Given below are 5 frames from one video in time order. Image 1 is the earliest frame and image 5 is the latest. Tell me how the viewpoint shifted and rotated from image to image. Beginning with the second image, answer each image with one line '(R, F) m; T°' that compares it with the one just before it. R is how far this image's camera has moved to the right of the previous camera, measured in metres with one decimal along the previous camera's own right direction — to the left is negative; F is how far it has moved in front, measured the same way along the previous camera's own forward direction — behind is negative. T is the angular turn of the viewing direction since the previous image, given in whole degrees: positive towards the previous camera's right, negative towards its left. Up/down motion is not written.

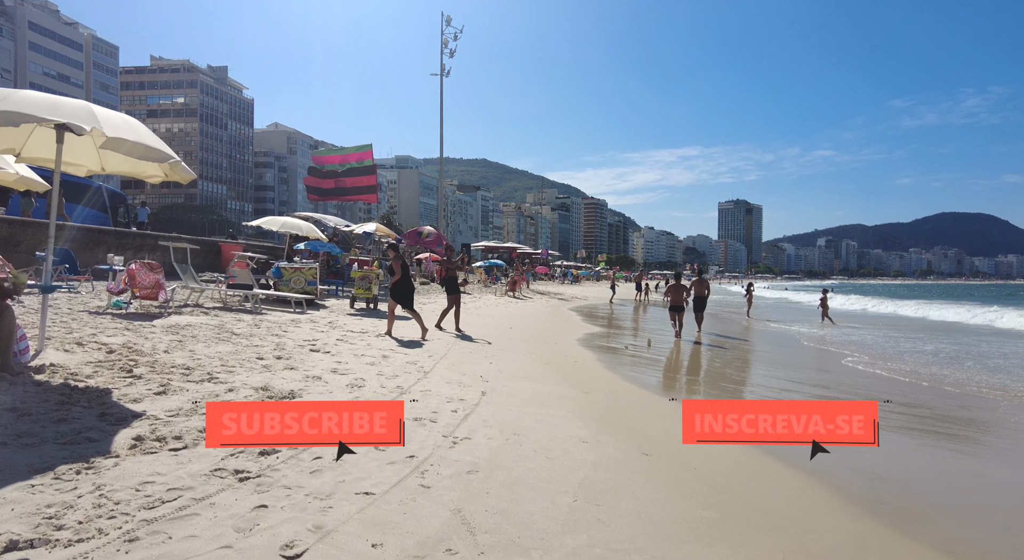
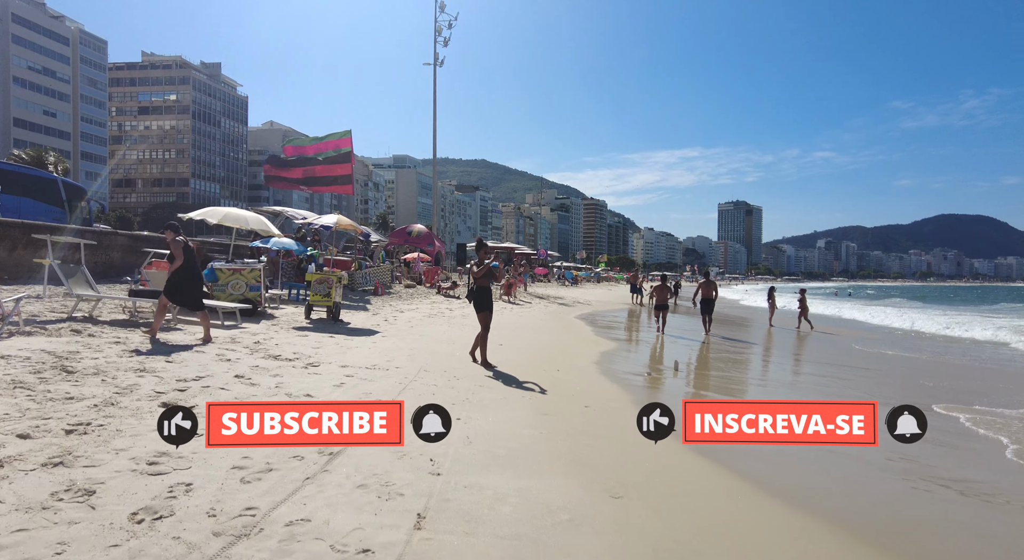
(+0.1, +2.5) m; 0°
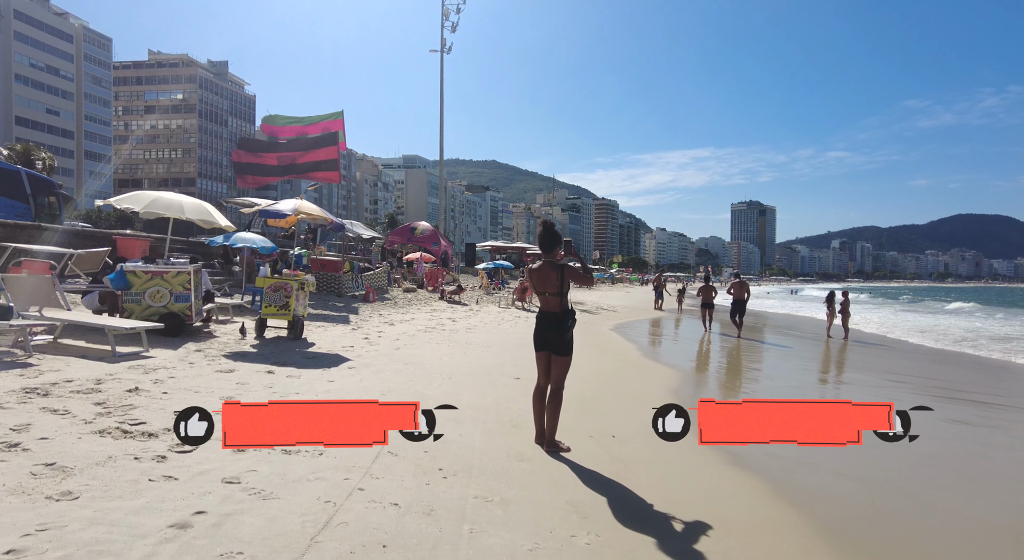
(-0.1, +2.9) m; -1°
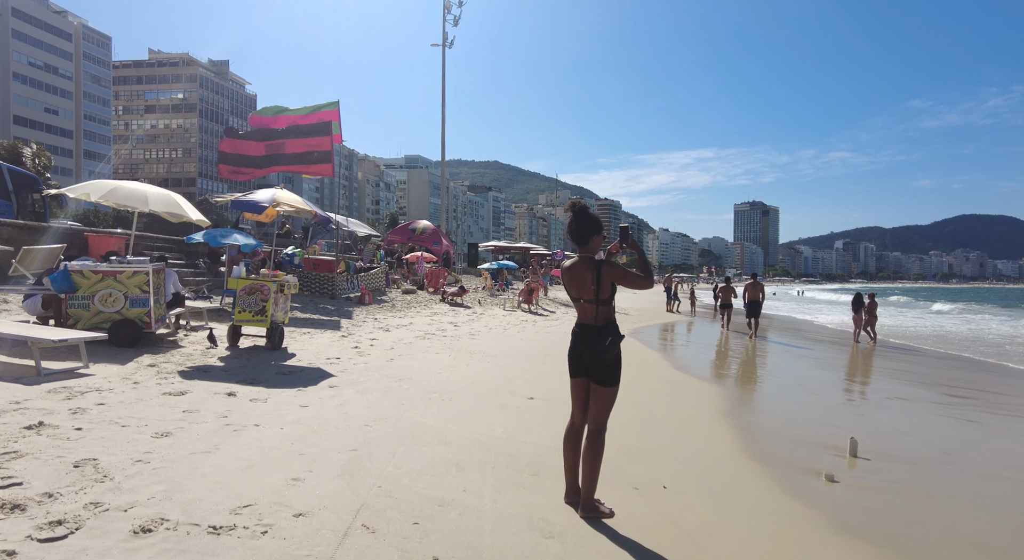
(-0.1, +1.2) m; 0°
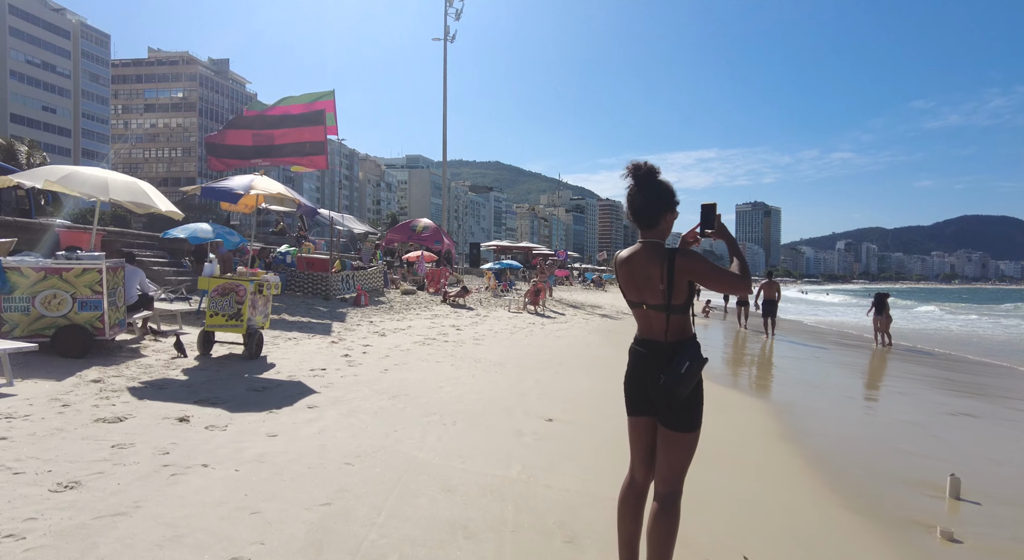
(-0.1, +1.0) m; 0°
